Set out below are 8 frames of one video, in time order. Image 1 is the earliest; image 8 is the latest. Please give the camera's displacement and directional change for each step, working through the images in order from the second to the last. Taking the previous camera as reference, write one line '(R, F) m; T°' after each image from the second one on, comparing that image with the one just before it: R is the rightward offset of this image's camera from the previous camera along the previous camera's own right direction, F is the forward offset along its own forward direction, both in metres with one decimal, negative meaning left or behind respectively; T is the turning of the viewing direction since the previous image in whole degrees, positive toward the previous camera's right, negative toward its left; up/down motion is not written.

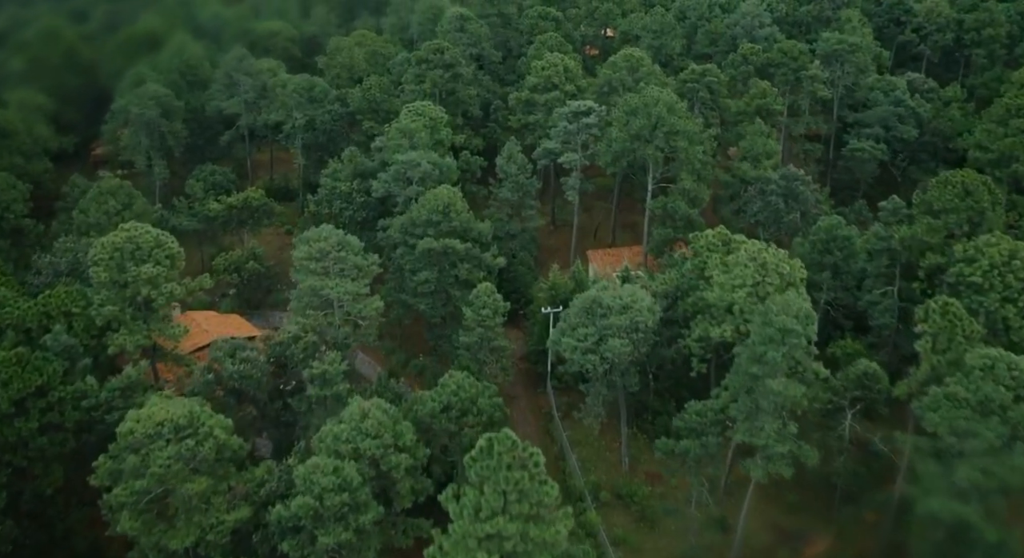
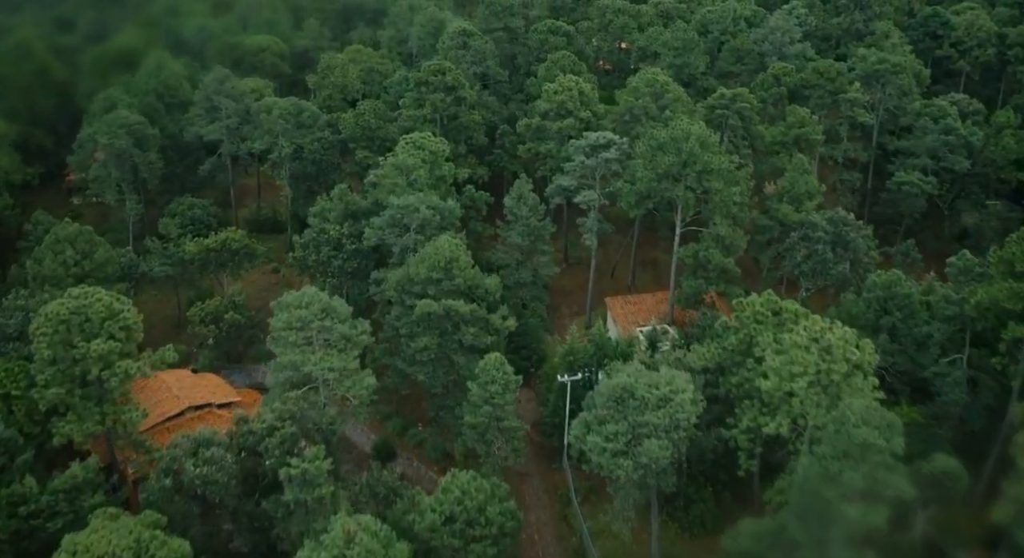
(-0.4, +5.5) m; 0°
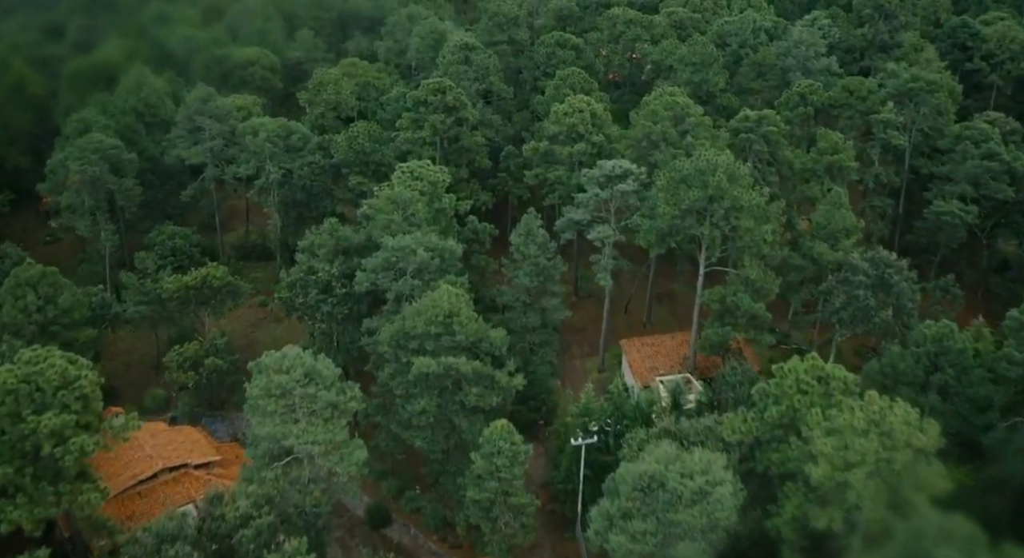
(-0.2, +4.0) m; 0°
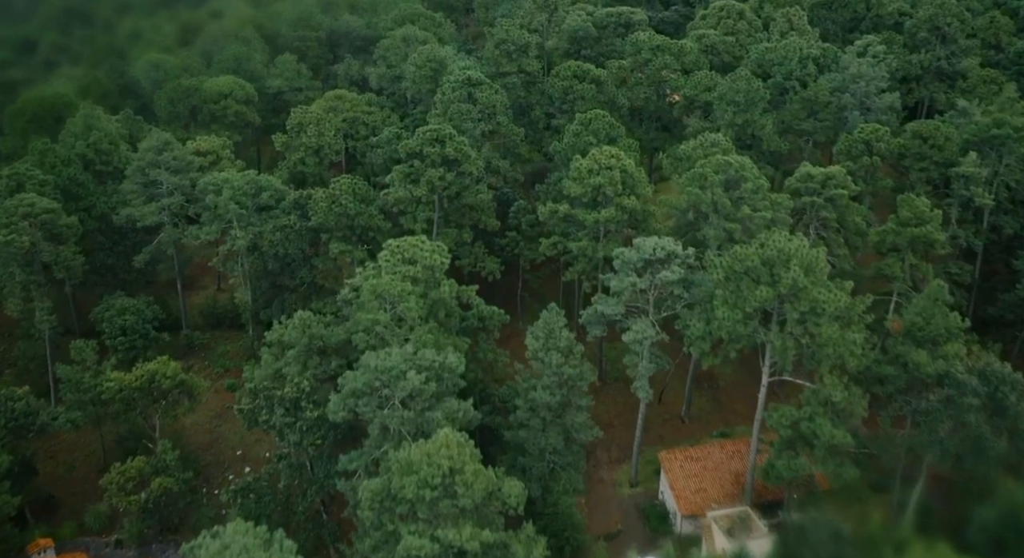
(-0.5, +8.0) m; 0°
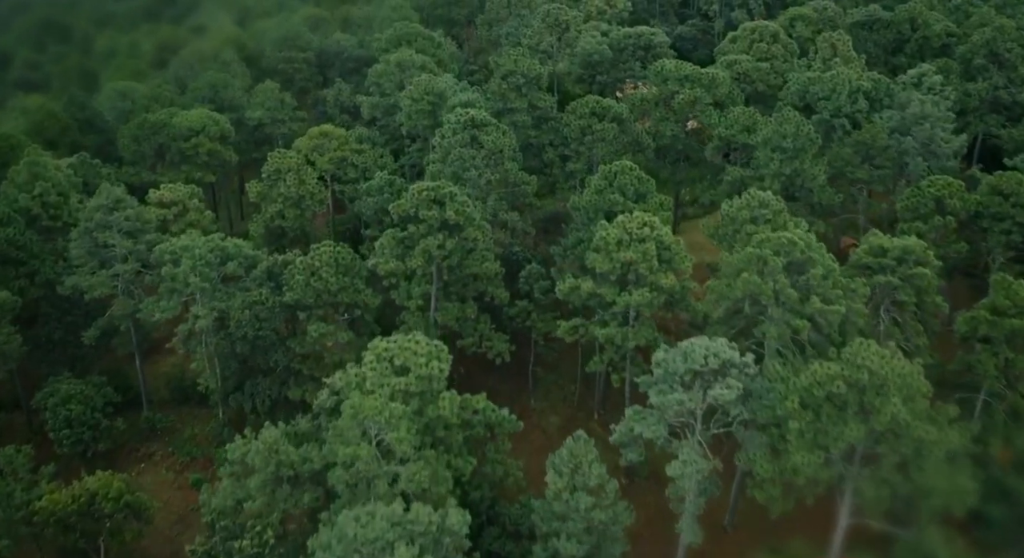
(-0.4, +6.5) m; 0°
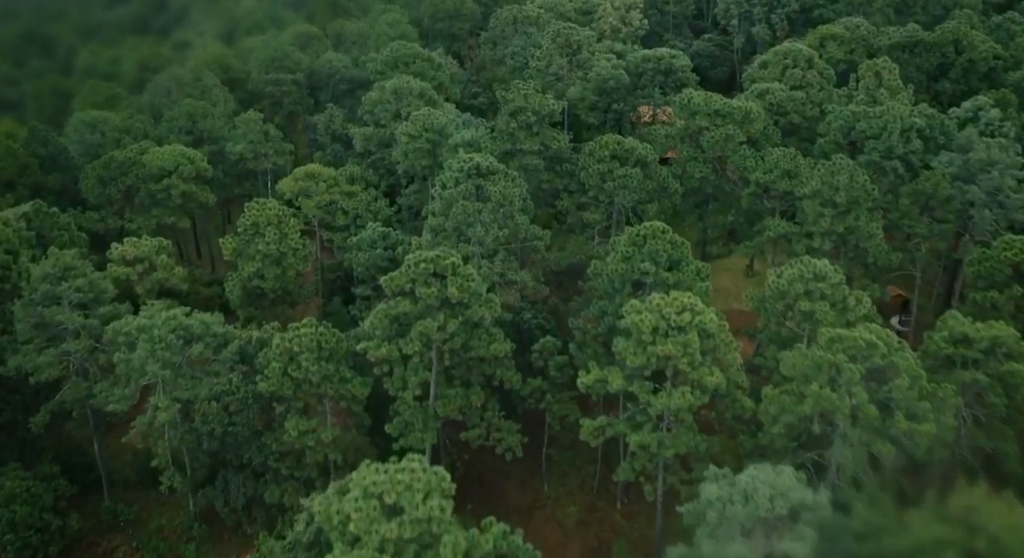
(-0.4, +5.2) m; 0°
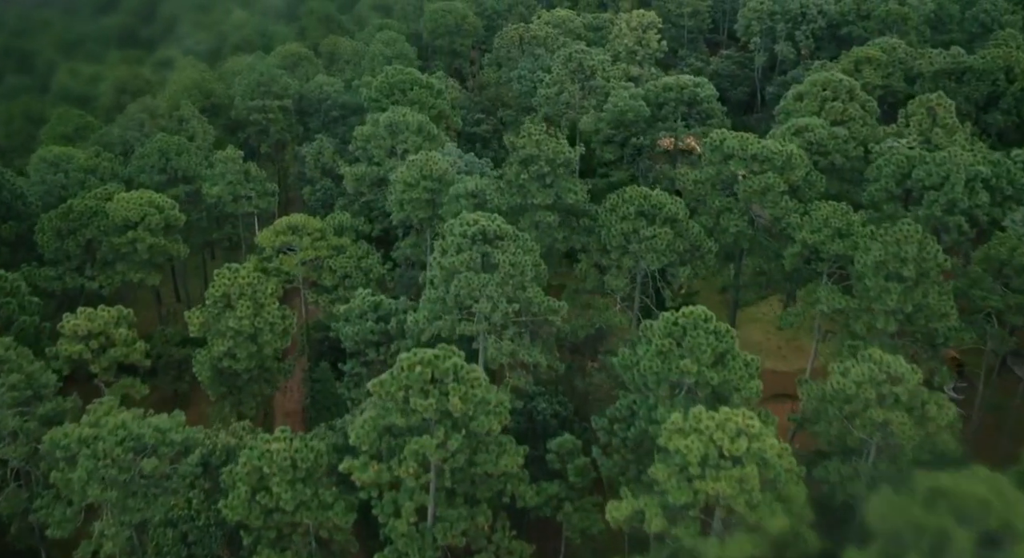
(-0.3, +5.1) m; 0°
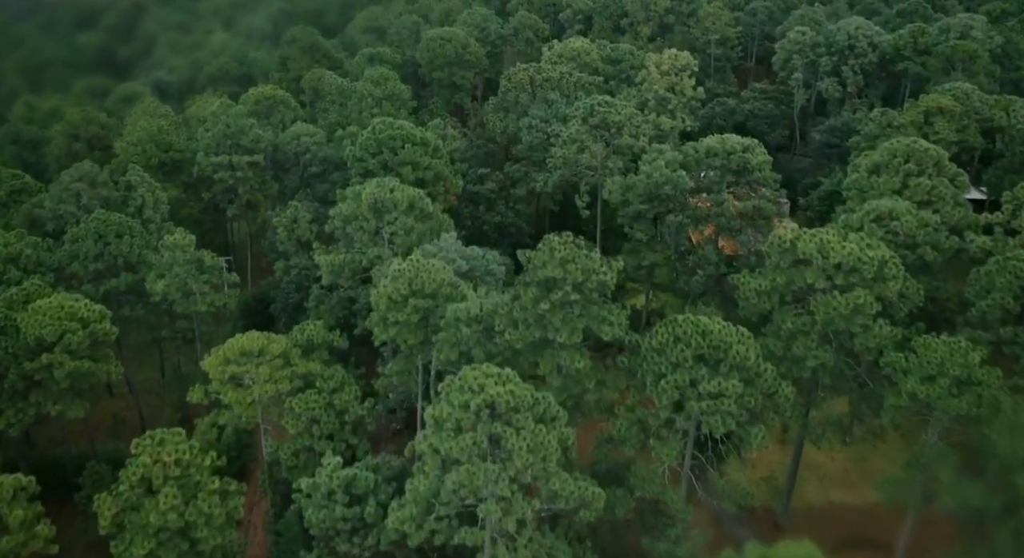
(-0.4, +8.3) m; 0°
